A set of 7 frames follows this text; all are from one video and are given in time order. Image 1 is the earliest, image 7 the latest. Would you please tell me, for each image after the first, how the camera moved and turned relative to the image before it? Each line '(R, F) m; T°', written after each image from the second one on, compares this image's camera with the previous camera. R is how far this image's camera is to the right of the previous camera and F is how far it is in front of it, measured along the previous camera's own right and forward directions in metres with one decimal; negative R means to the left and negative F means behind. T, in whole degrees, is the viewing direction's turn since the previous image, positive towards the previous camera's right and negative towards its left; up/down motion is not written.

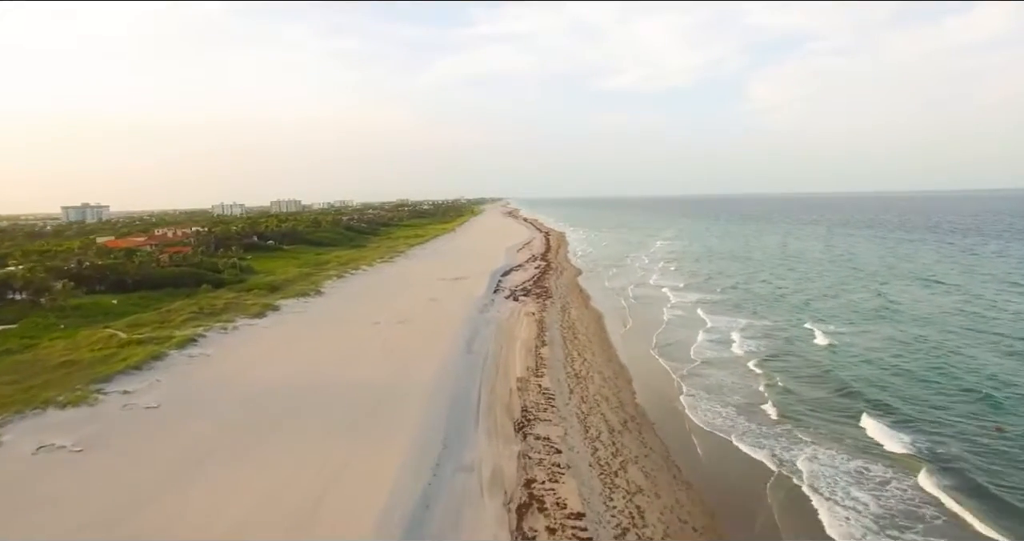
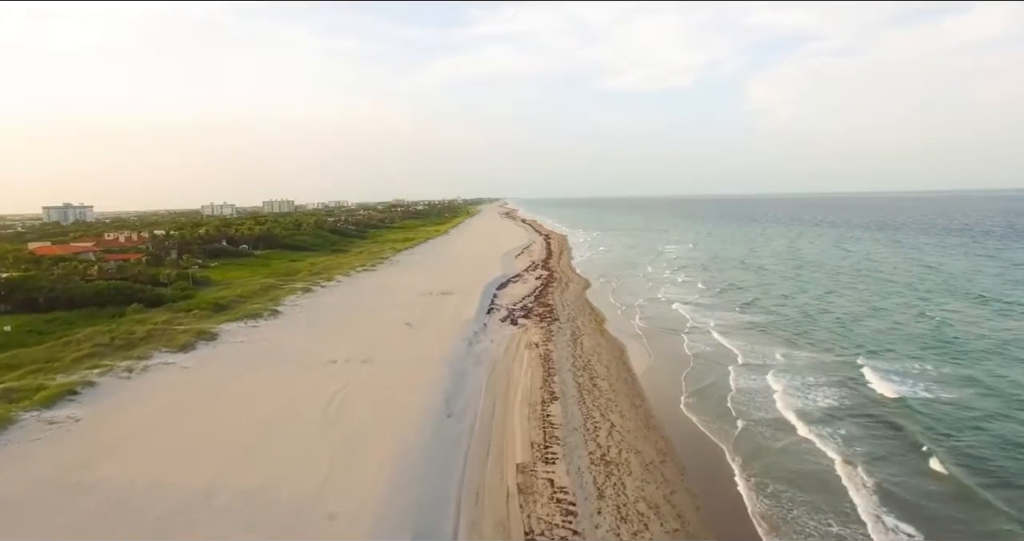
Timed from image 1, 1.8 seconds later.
(0.0, +4.7) m; 0°
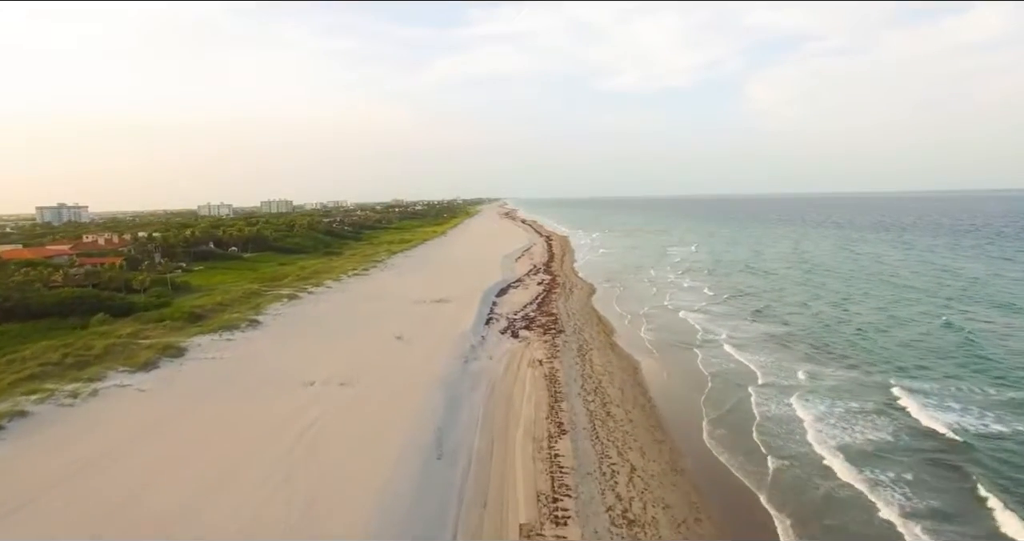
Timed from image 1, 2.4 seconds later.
(0.0, +1.8) m; 0°
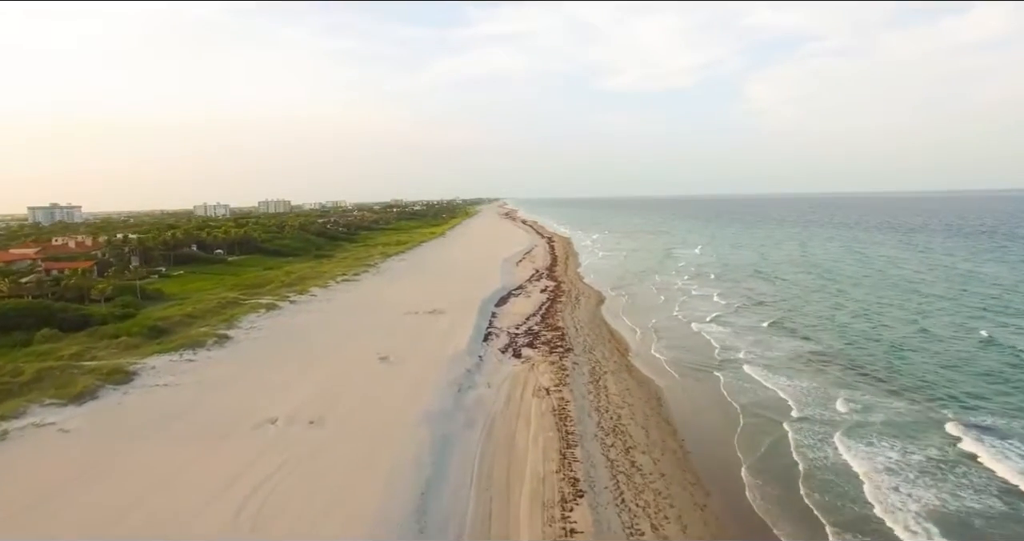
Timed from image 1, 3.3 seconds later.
(0.0, +2.2) m; 0°
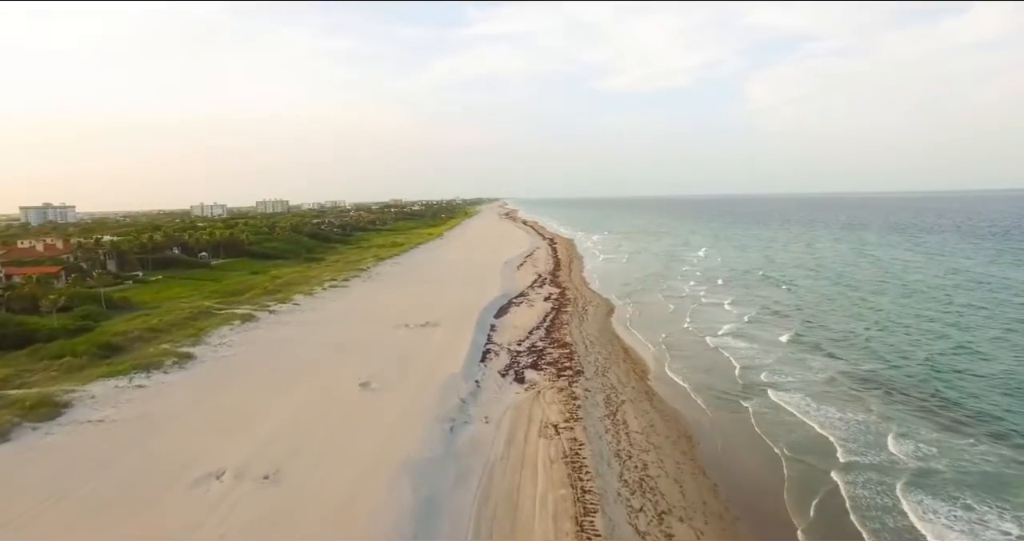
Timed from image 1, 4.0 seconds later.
(0.0, +2.1) m; 0°
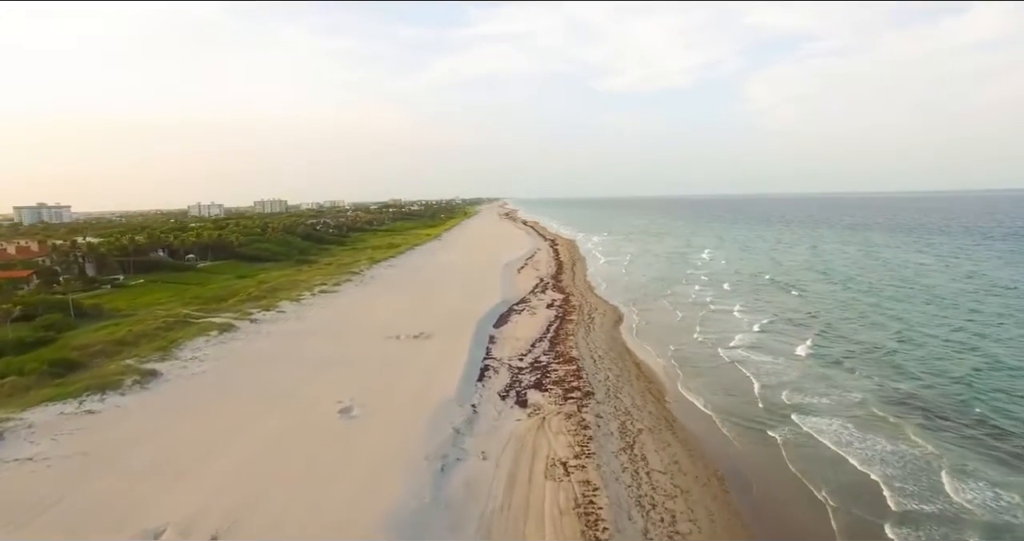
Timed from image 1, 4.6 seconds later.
(0.0, +1.6) m; 0°
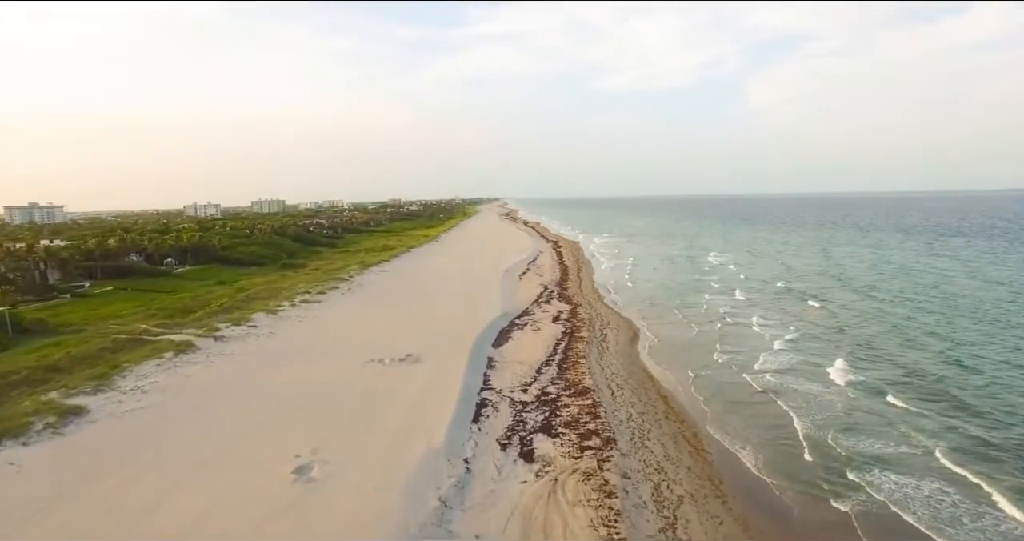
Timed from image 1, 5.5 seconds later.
(0.0, +2.5) m; 0°
